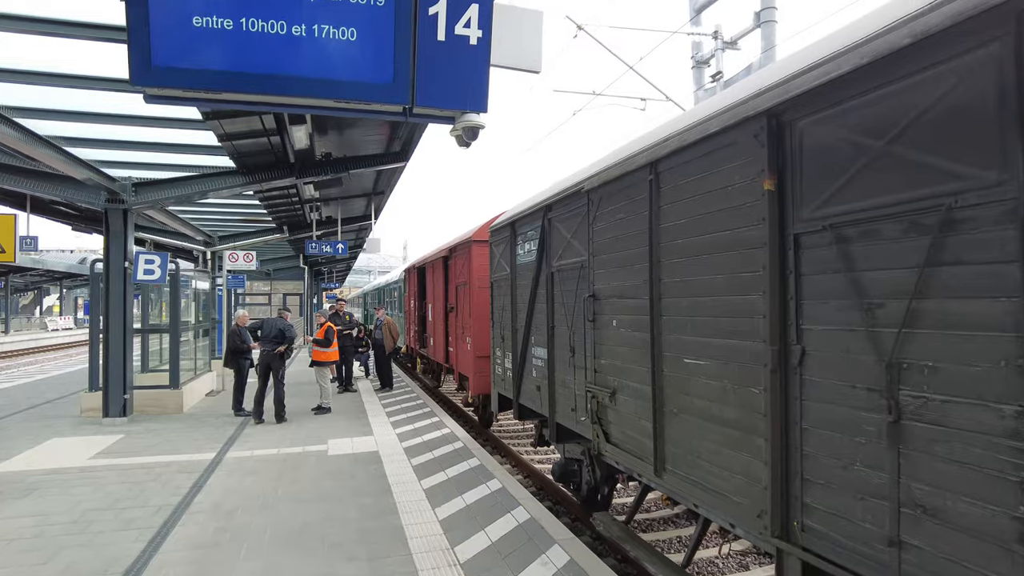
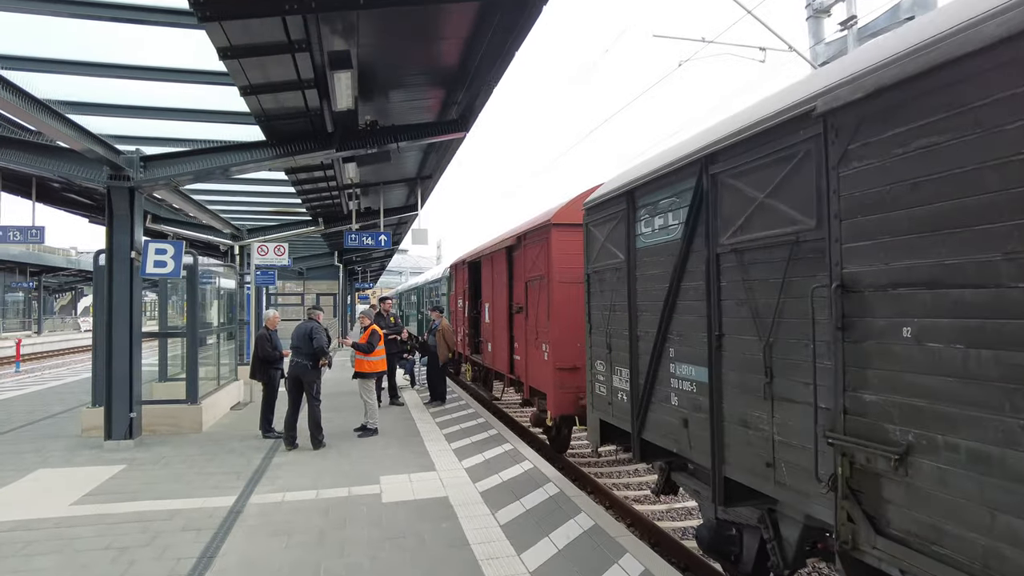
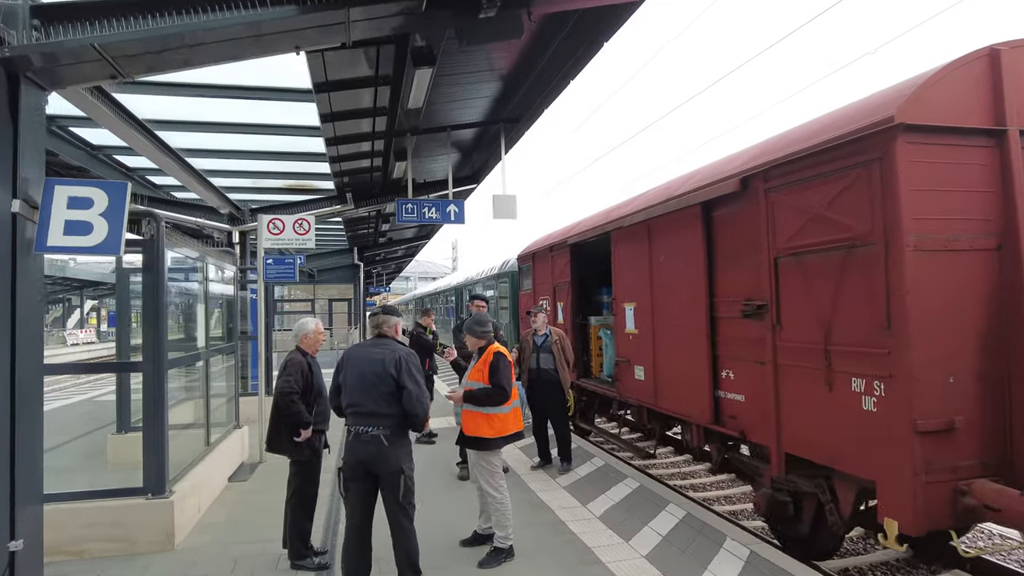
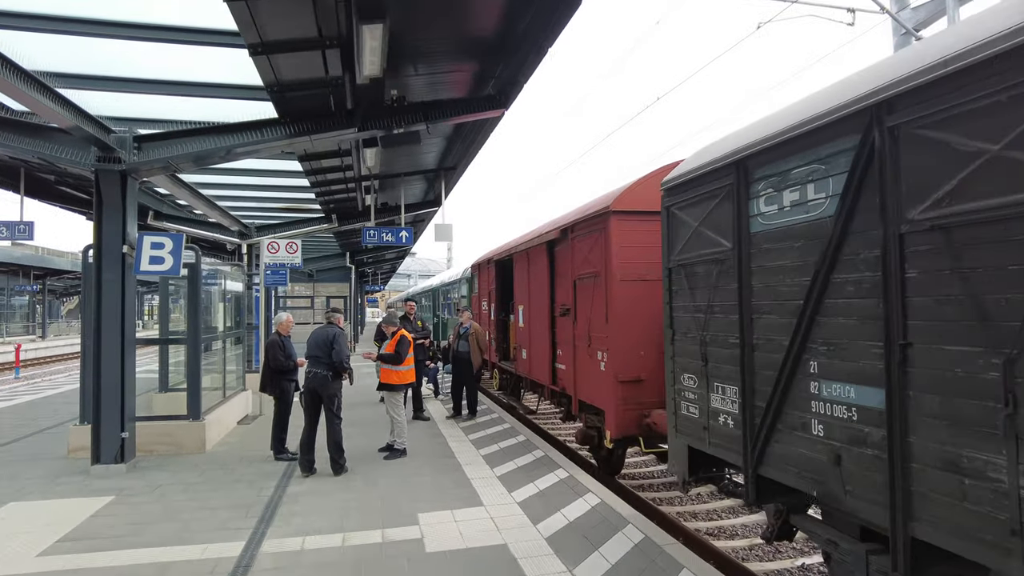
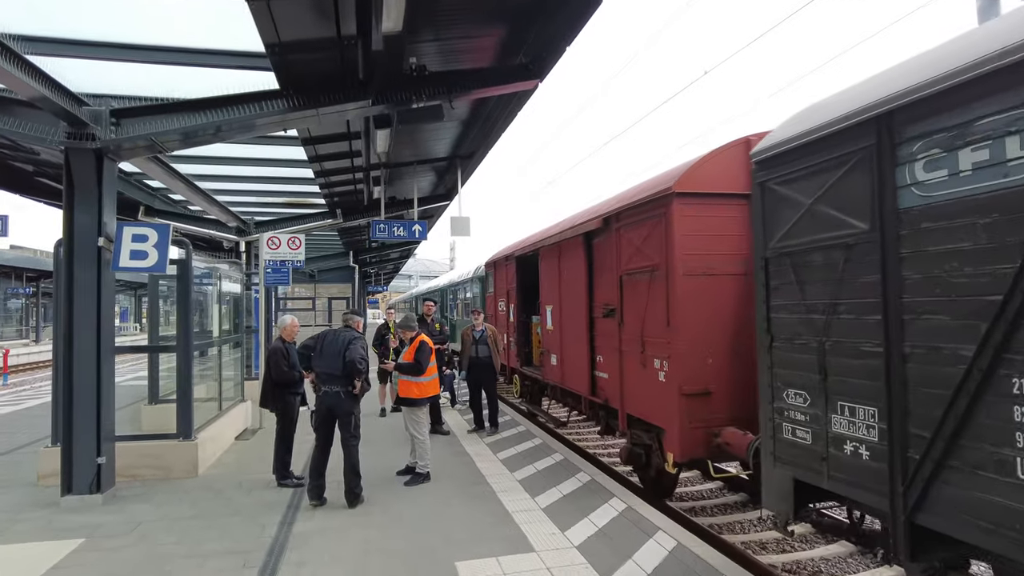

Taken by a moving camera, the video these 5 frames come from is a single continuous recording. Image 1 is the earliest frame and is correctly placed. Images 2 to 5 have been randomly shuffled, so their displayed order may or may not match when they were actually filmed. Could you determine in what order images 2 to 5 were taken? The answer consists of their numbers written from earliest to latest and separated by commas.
2, 4, 5, 3
